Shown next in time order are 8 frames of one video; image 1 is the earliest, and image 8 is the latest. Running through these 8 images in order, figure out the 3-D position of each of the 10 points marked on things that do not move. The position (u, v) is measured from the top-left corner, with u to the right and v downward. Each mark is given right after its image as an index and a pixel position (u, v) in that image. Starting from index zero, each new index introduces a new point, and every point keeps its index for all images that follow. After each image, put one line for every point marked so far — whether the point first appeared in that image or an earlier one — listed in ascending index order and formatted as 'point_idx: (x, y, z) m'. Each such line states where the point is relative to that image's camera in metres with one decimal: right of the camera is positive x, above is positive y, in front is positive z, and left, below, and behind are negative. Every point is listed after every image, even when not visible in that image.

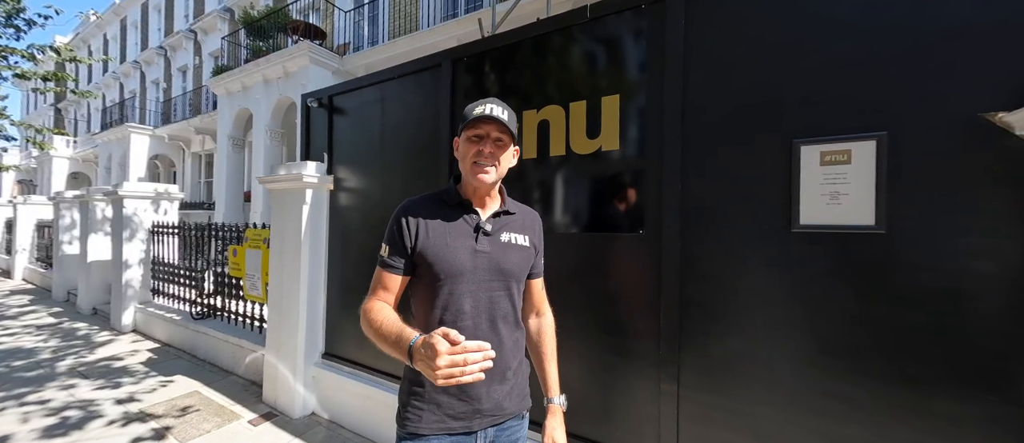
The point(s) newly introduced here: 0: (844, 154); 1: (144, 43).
0: (+1.3, +0.3, +1.4) m
1: (-19.9, +9.7, +18.8) m
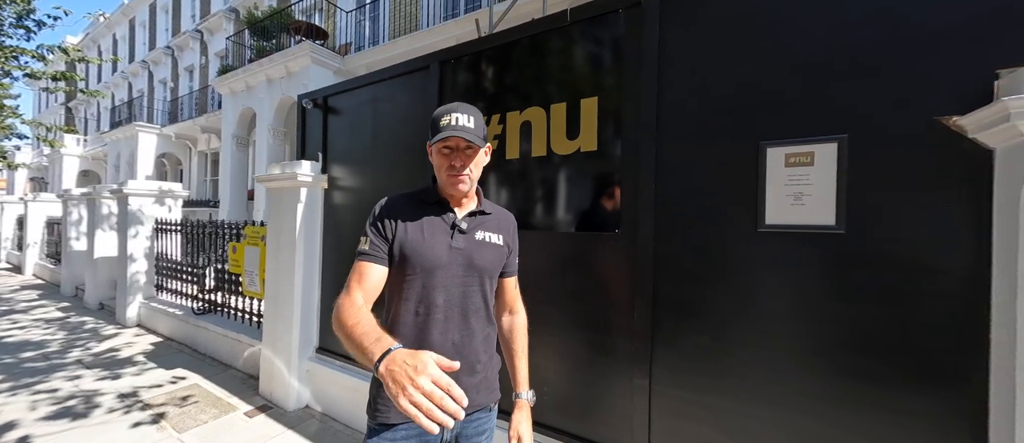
0: (+1.2, +0.3, +1.4) m
1: (-19.8, +9.8, +19.0) m
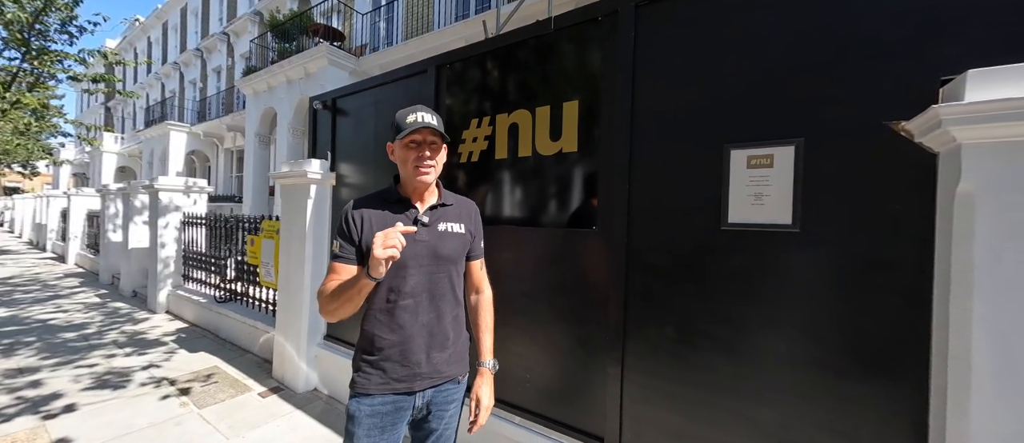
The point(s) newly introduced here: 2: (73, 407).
0: (+1.1, +0.3, +1.5) m
1: (-19.0, +10.1, +20.0) m
2: (-3.9, -1.6, +3.0) m
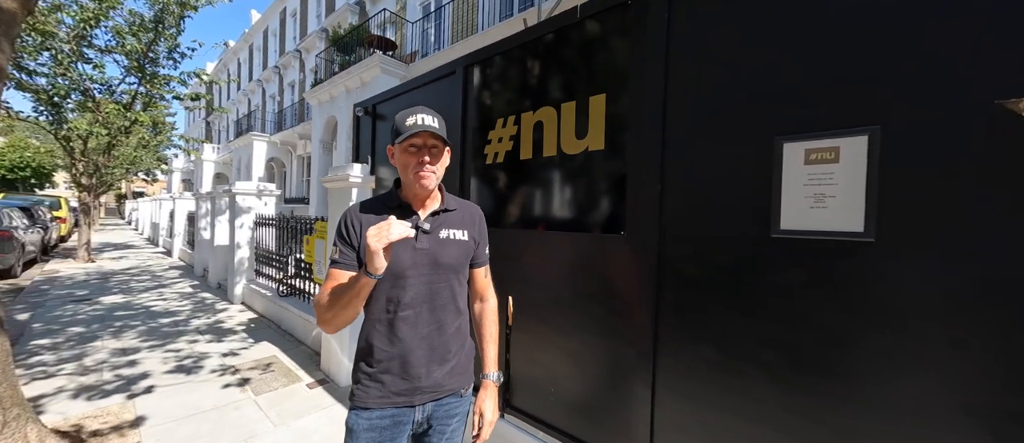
0: (+1.1, +0.3, +1.2) m
1: (-16.1, +10.2, +22.4) m
2: (-3.6, -1.7, +3.5) m
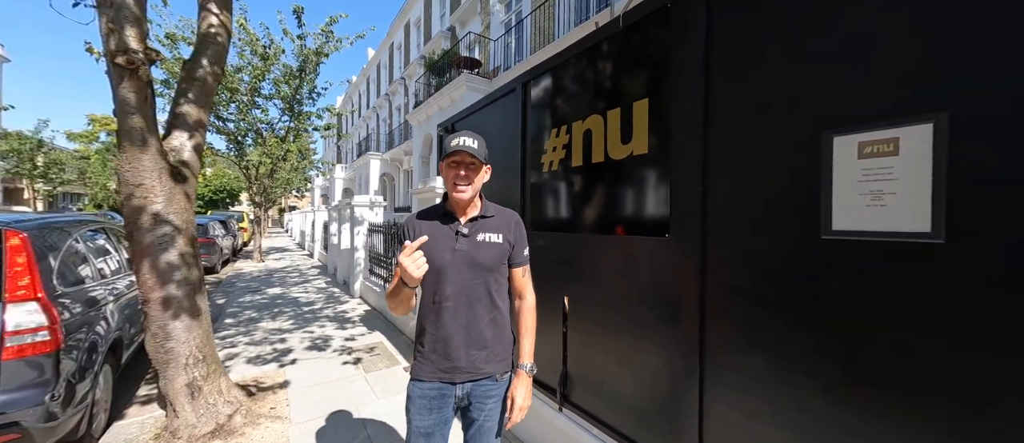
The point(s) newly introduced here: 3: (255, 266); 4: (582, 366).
0: (+1.2, +0.3, +1.1) m
1: (-10.2, +9.7, +26.1) m
2: (-2.8, -1.8, +4.5) m
3: (-9.9, -1.7, +13.2) m
4: (+0.5, -1.0, +2.4) m
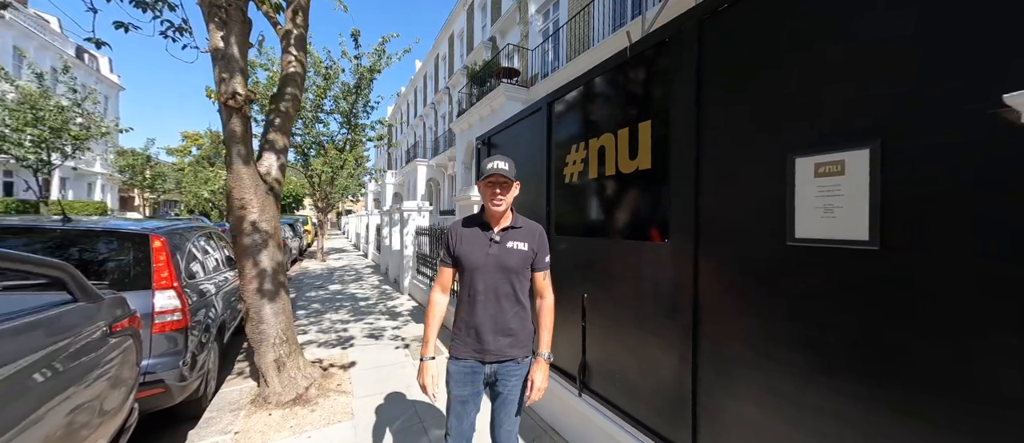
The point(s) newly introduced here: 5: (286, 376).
0: (+1.2, +0.2, +1.3) m
1: (-7.0, +9.4, +27.6) m
2: (-2.3, -1.8, +5.1) m
3: (-8.3, -1.9, +14.6) m
4: (+0.7, -1.1, +2.7) m
5: (-2.3, -1.6, +3.6) m
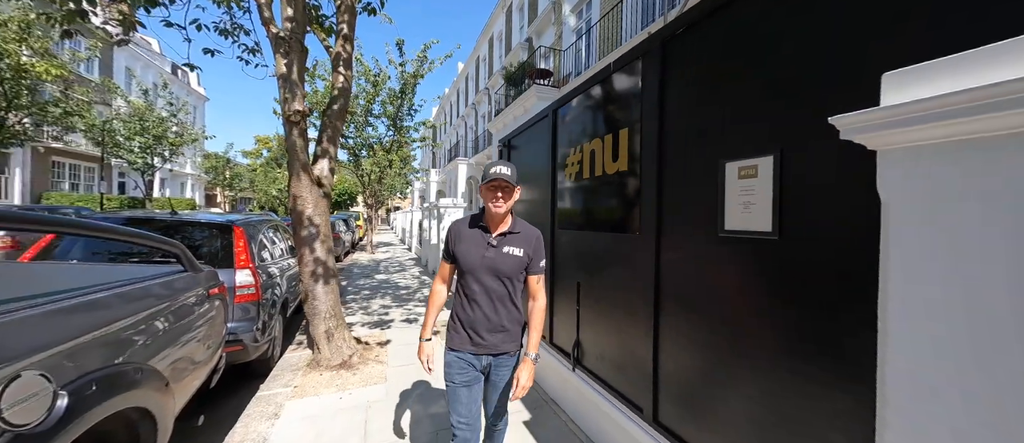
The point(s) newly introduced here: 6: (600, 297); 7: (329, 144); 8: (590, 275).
0: (+1.1, +0.2, +1.6) m
1: (-3.9, +9.7, +28.6) m
2: (-2.0, -1.8, +5.8) m
3: (-6.7, -1.7, +16.0) m
4: (+0.7, -1.0, +3.0) m
5: (-2.2, -1.5, +4.3) m
6: (+0.8, -0.6, +2.9) m
7: (-2.5, +1.1, +4.7) m
8: (+0.7, -0.5, +3.0) m
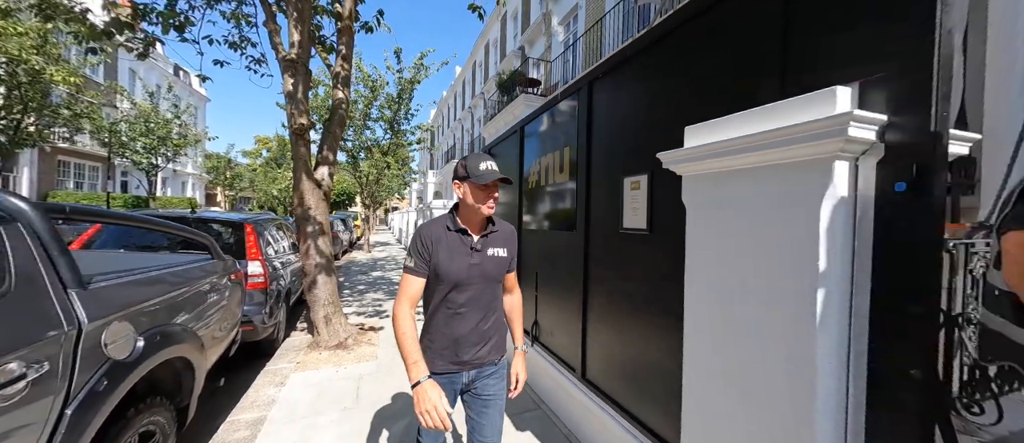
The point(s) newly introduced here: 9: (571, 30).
0: (+0.8, +0.2, +2.2) m
1: (-4.2, +9.7, +29.2) m
2: (-2.3, -1.7, +6.4) m
3: (-7.1, -1.7, +16.5) m
4: (+0.4, -1.0, +3.6) m
5: (-2.5, -1.5, +4.9) m
6: (+0.4, -0.6, +3.5) m
7: (-2.8, +1.1, +5.3) m
8: (+0.4, -0.5, +3.6) m
9: (+2.1, +6.6, +11.9) m
